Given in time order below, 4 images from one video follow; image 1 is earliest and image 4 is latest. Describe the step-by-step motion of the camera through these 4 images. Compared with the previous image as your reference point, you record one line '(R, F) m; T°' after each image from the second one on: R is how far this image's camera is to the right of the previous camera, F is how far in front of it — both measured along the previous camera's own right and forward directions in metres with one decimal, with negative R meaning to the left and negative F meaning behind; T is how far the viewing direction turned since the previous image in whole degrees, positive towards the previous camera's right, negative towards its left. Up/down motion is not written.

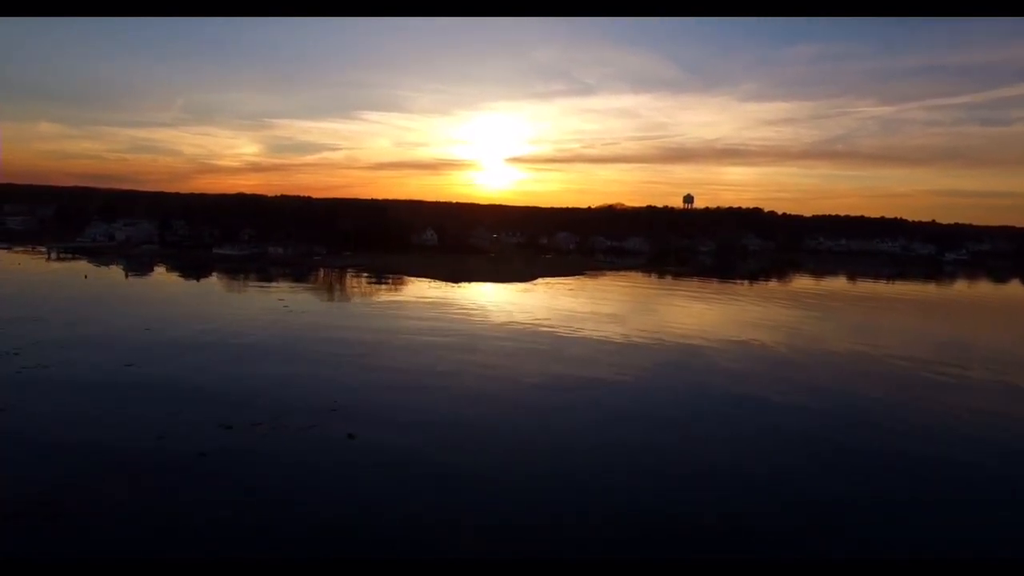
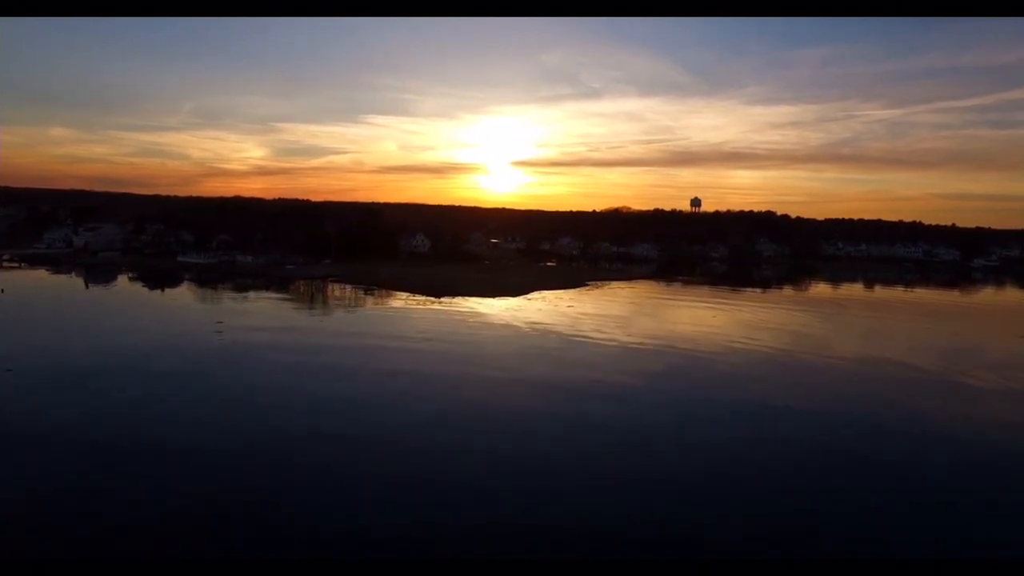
(+0.1, +0.9) m; 0°
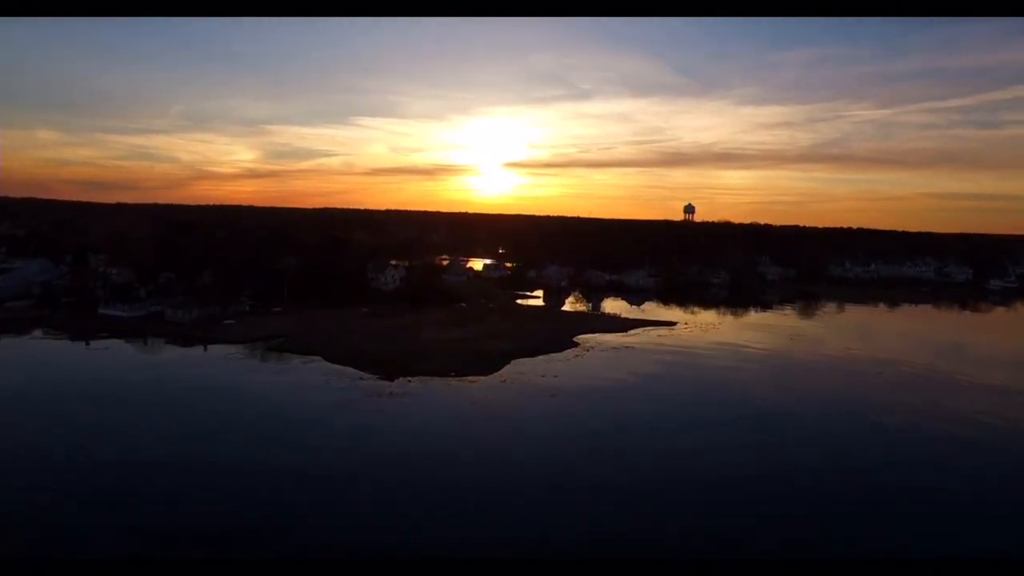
(+0.2, +1.2) m; +1°
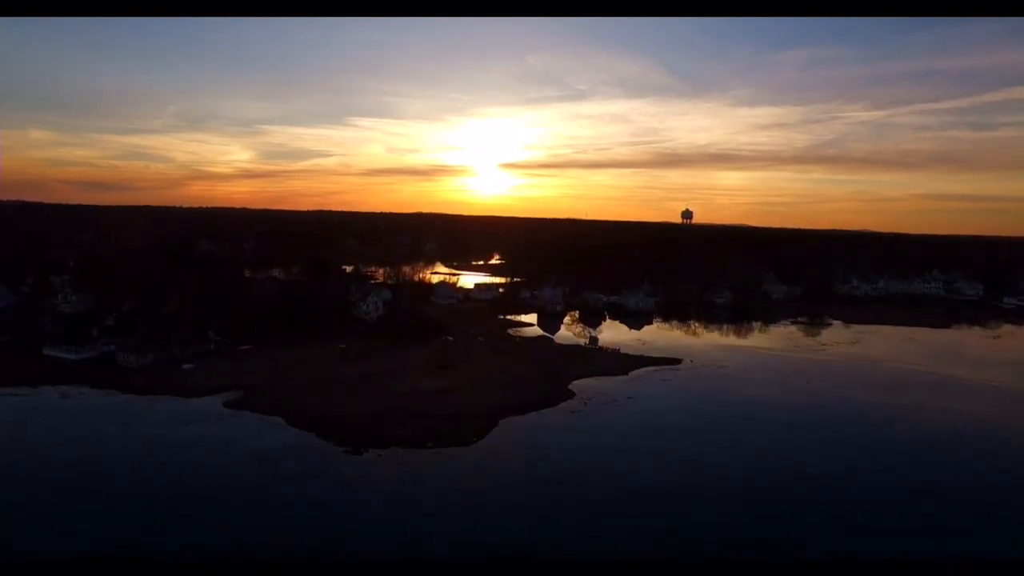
(+0.1, +0.7) m; 0°
